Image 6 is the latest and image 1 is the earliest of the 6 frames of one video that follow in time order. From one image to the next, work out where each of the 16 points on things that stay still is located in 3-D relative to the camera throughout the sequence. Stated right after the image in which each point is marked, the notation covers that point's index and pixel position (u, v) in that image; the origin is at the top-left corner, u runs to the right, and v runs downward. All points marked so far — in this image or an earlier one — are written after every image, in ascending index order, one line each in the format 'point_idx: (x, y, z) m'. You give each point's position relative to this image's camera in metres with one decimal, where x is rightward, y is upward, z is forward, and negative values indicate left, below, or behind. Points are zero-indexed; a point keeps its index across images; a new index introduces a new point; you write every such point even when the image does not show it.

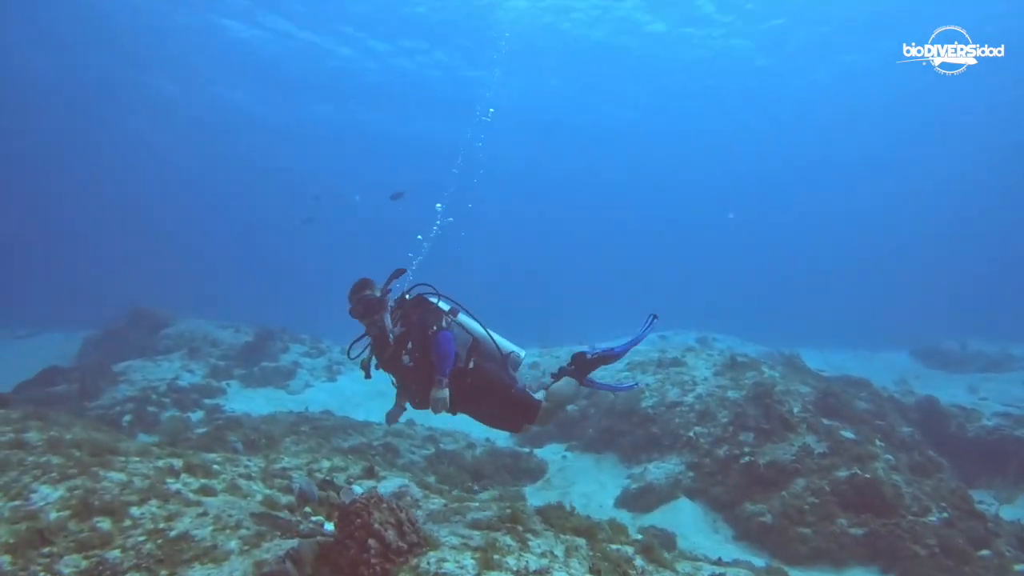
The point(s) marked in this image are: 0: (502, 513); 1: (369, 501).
0: (-0.1, -2.2, +4.9) m
1: (-1.1, -1.7, +4.0) m
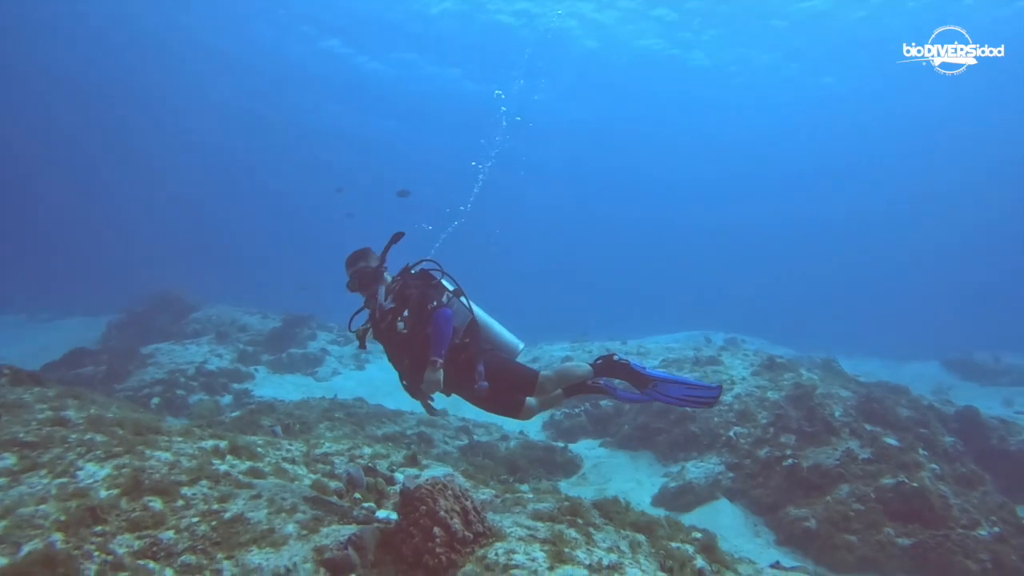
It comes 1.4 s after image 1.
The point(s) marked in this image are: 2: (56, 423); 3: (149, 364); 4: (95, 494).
0: (+0.4, -2.0, +4.7) m
1: (-0.6, -1.5, +3.8) m
2: (-4.3, -1.3, +4.9) m
3: (-8.3, -1.7, +11.7) m
4: (-3.0, -1.5, +3.7) m
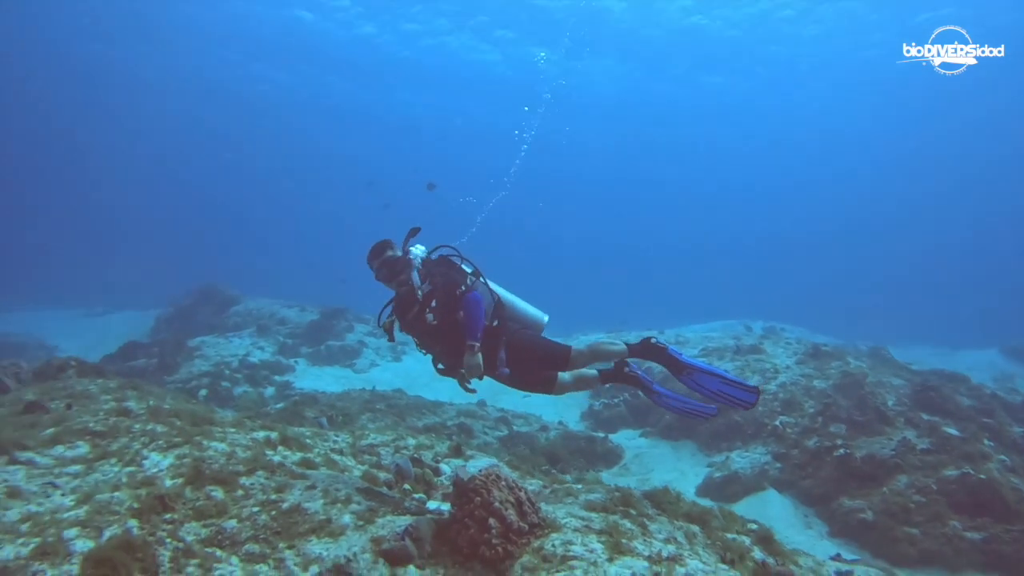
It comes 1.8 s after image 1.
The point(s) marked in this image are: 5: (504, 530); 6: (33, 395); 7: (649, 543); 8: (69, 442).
0: (+0.9, -1.9, +4.6) m
1: (-0.2, -1.4, +3.8) m
2: (-3.9, -1.2, +5.0) m
3: (-7.5, -1.7, +12.0) m
4: (-2.6, -1.4, +3.8) m
5: (-0.1, -1.7, +3.5) m
6: (-5.3, -1.2, +5.6) m
7: (+1.0, -1.9, +3.8) m
8: (-3.8, -1.3, +4.3) m
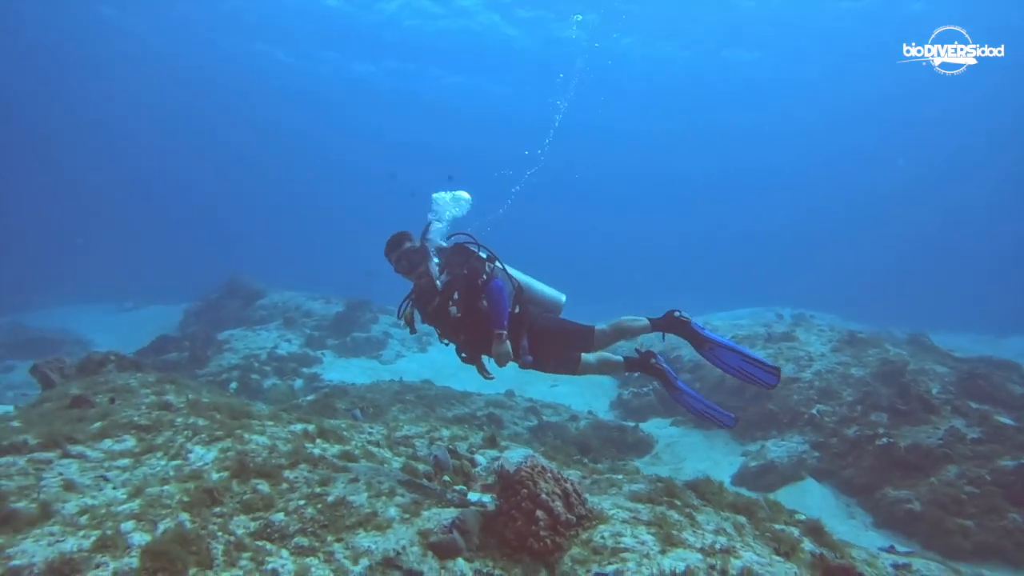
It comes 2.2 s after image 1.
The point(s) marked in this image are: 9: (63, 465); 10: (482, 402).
0: (+1.3, -1.8, +4.5) m
1: (+0.1, -1.3, +3.7) m
2: (-3.5, -1.2, +5.1) m
3: (-6.9, -1.5, +12.2) m
4: (-2.3, -1.4, +3.8) m
5: (+0.3, -1.6, +3.4) m
6: (-4.9, -1.1, +5.7) m
7: (+1.3, -1.8, +3.7) m
8: (-3.4, -1.3, +4.4) m
9: (-3.4, -1.3, +3.8) m
10: (-0.6, -2.2, +9.6) m
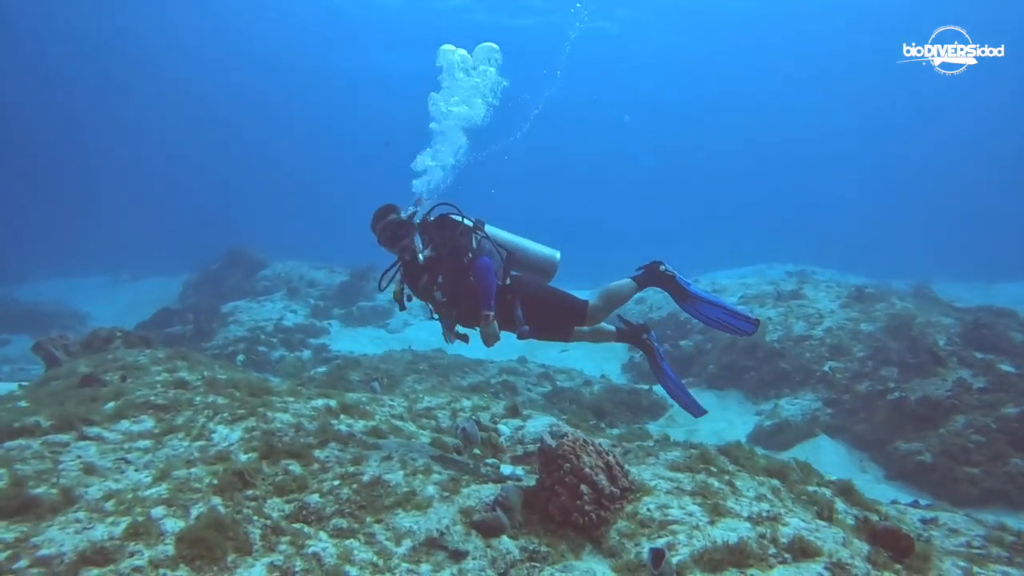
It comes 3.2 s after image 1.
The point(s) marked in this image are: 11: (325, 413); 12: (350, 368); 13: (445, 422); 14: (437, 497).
0: (+1.5, -1.5, +4.4) m
1: (+0.4, -1.1, +3.6) m
2: (-3.2, -1.0, +4.9) m
3: (-6.7, -0.9, +12.0) m
4: (-2.0, -1.2, +3.6) m
5: (+0.6, -1.4, +3.3) m
6: (-4.7, -0.9, +5.6) m
7: (+1.6, -1.5, +3.6) m
8: (-3.2, -1.1, +4.2) m
9: (-3.1, -1.2, +3.7) m
10: (-0.3, -1.5, +9.5) m
11: (-1.7, -1.2, +4.7) m
12: (-2.7, -1.3, +8.4) m
13: (-0.7, -1.5, +5.6) m
14: (-0.5, -1.4, +3.5) m
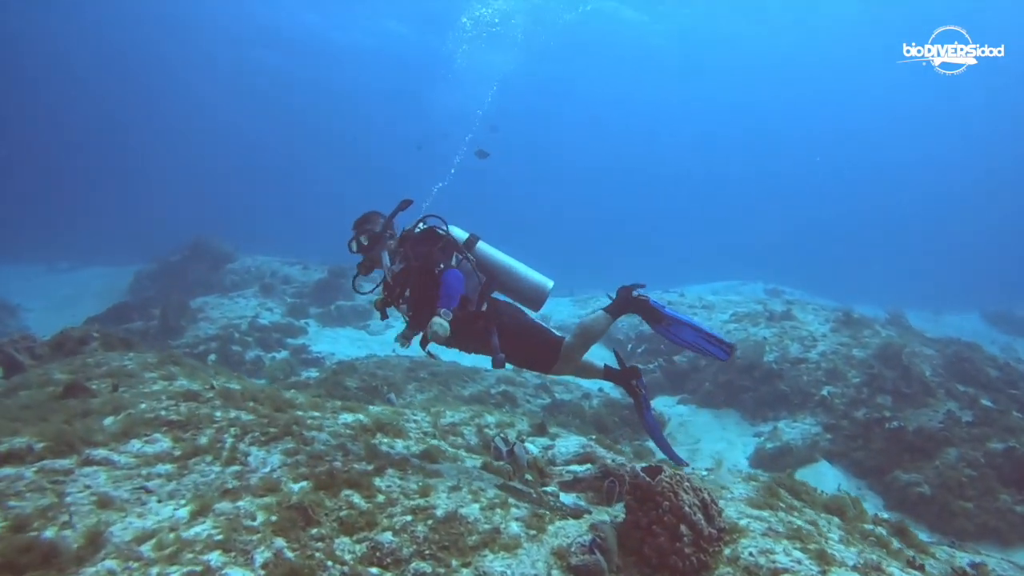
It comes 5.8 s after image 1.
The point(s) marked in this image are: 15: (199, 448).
0: (+2.0, -1.7, +4.3) m
1: (+1.0, -1.3, +3.4) m
2: (-2.8, -0.9, +4.3) m
3: (-6.9, -0.6, +11.1) m
4: (-1.4, -1.2, +3.2) m
5: (+1.1, -1.5, +3.1) m
6: (-4.2, -0.8, +4.8) m
7: (+2.2, -1.8, +3.5) m
8: (-2.6, -1.0, +3.6) m
9: (-2.6, -1.1, +3.1) m
10: (-0.4, -1.6, +9.1) m
11: (-1.3, -1.2, +4.2) m
12: (-2.6, -1.3, +7.9) m
13: (-0.4, -1.5, +5.2) m
14: (0.0, -1.5, +3.1) m
15: (-2.2, -1.1, +3.5) m
